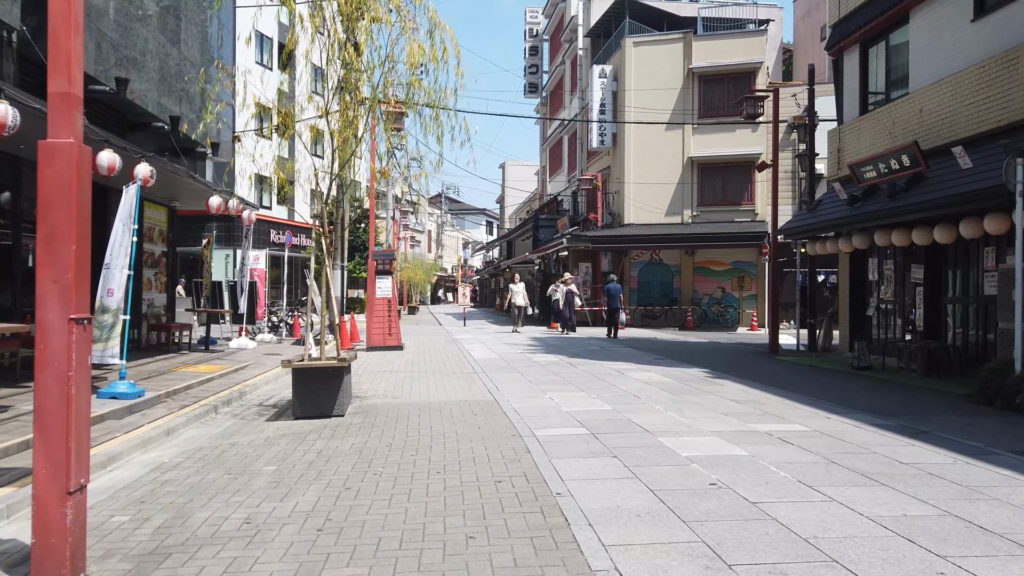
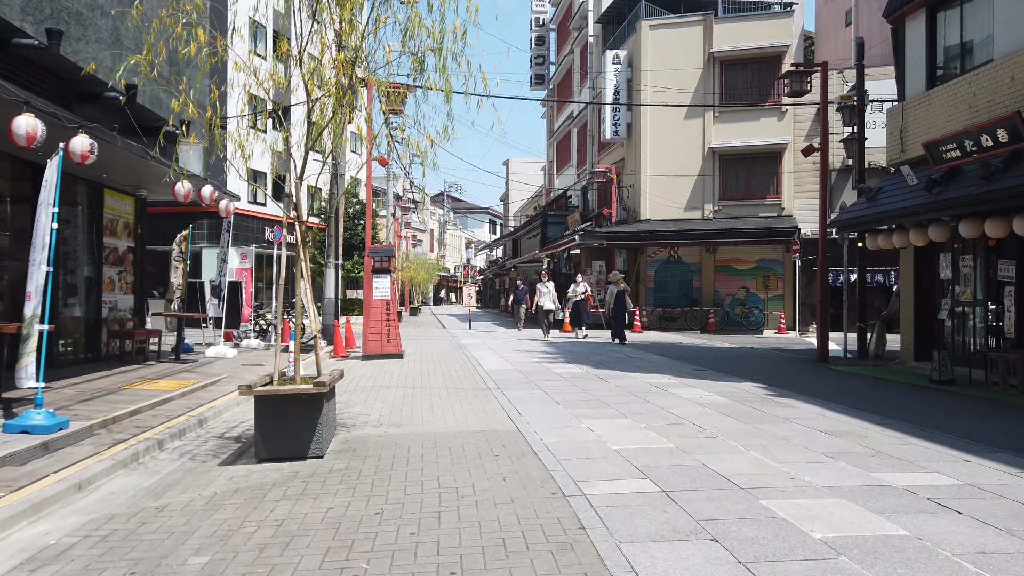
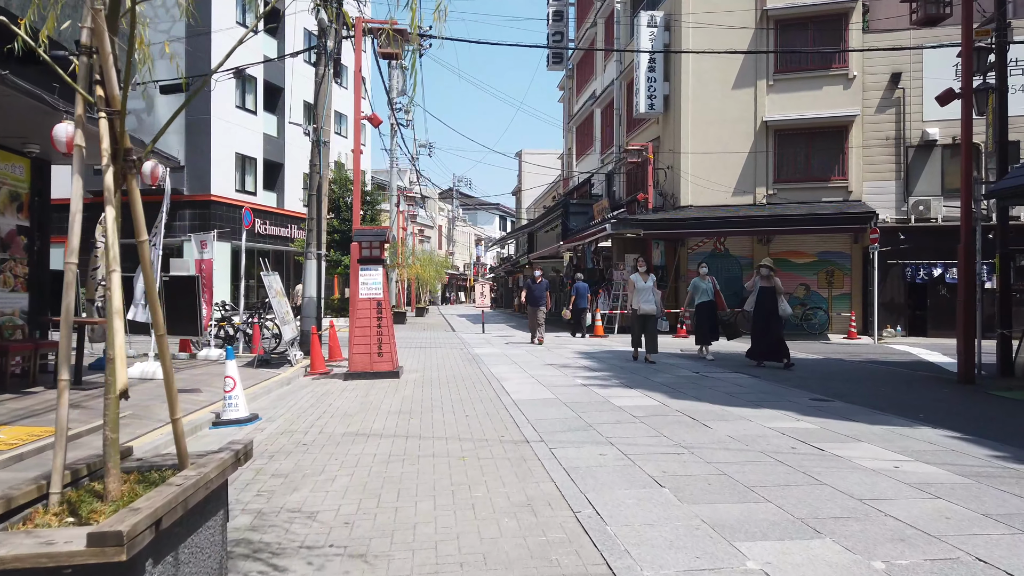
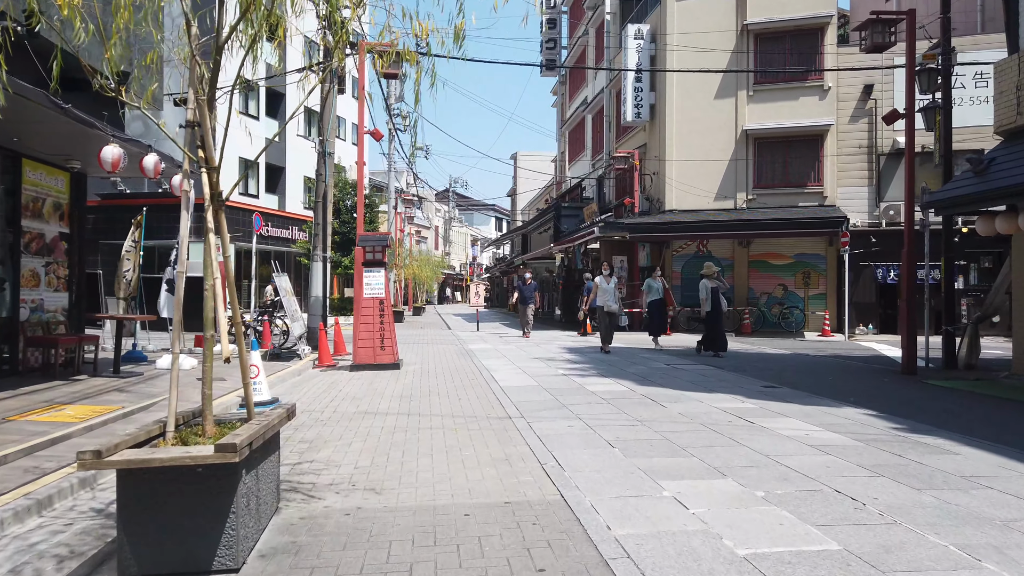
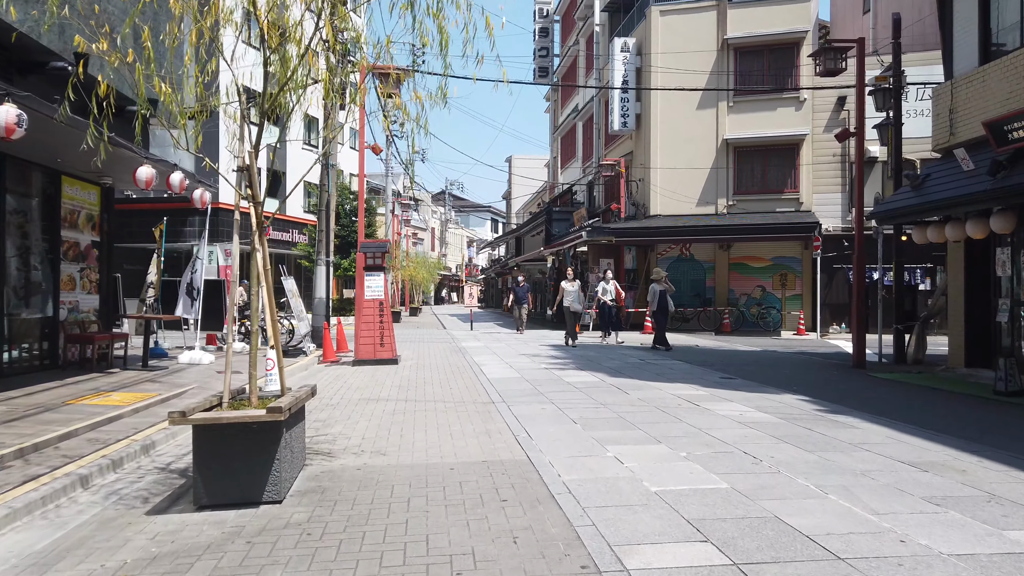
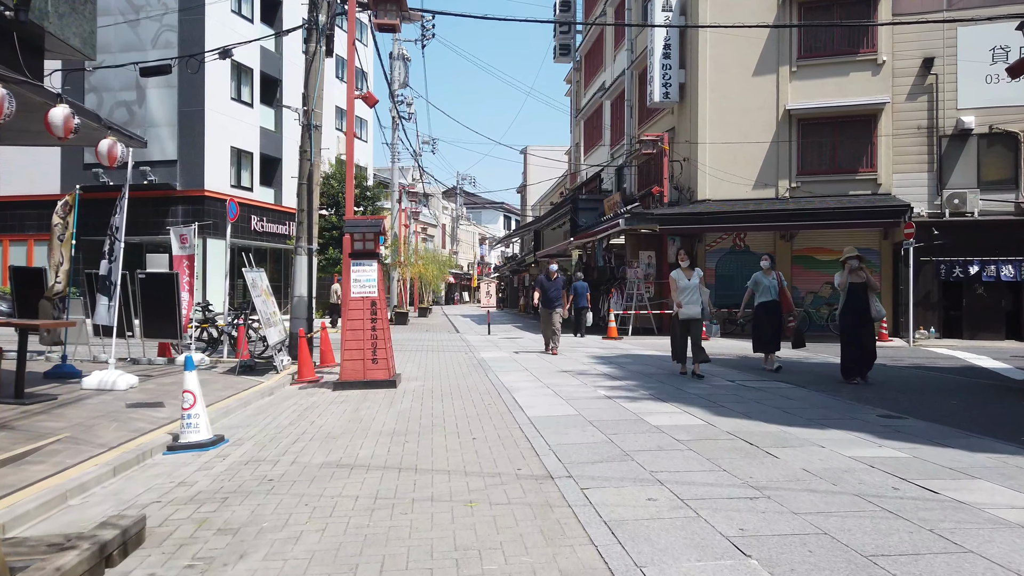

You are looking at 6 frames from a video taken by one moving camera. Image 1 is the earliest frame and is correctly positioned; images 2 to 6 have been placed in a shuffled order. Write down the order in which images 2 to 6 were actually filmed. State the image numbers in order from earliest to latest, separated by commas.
2, 5, 4, 3, 6
